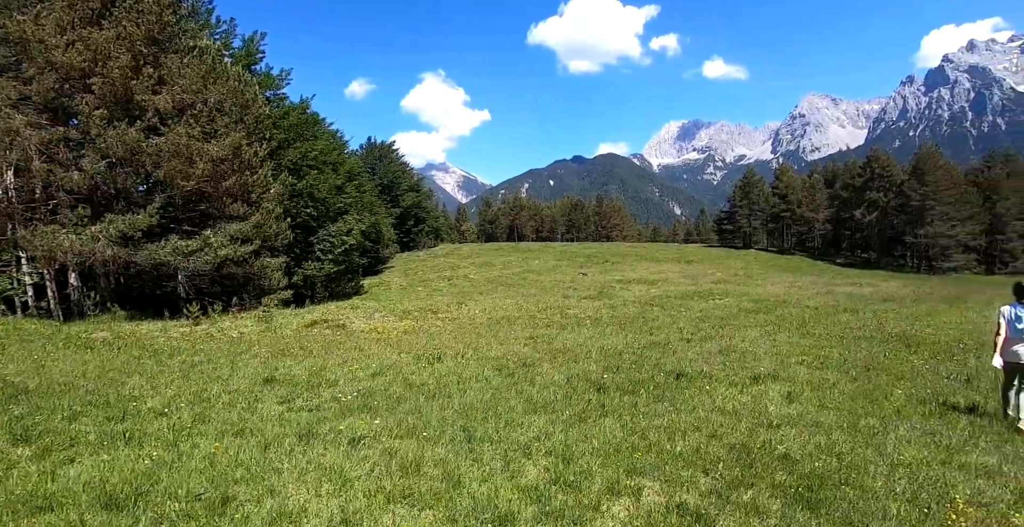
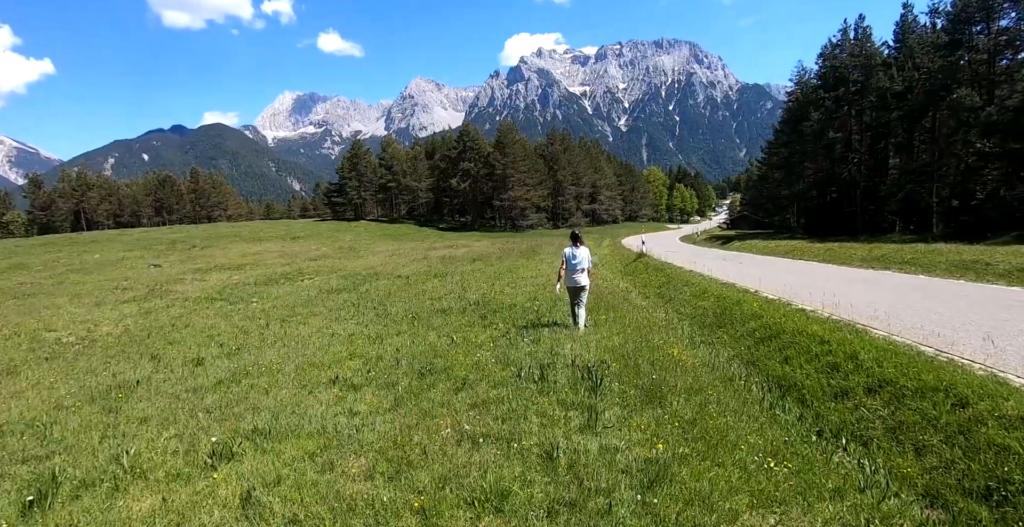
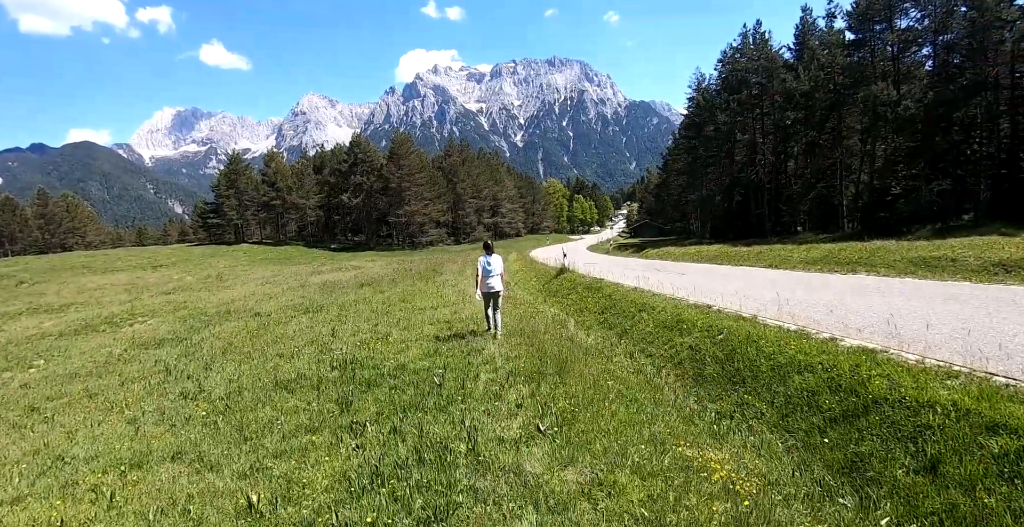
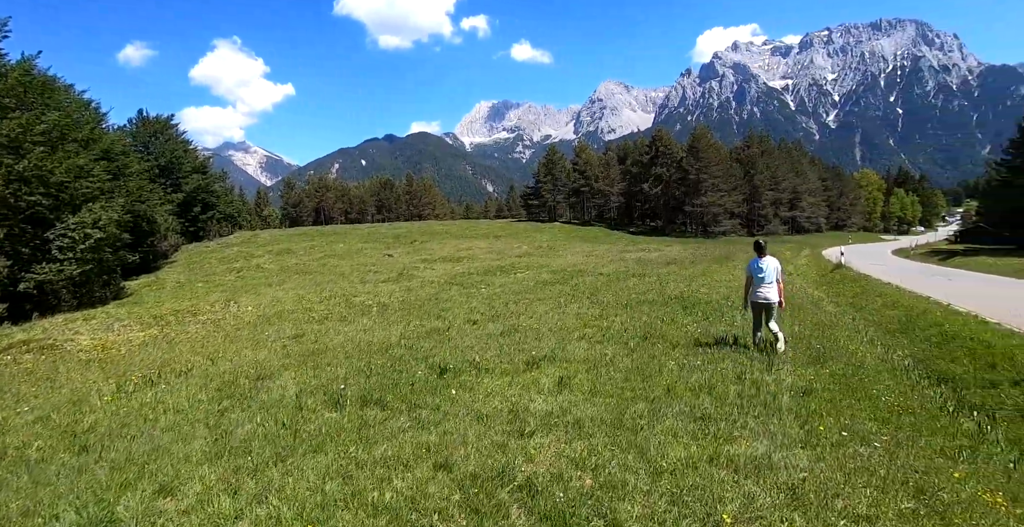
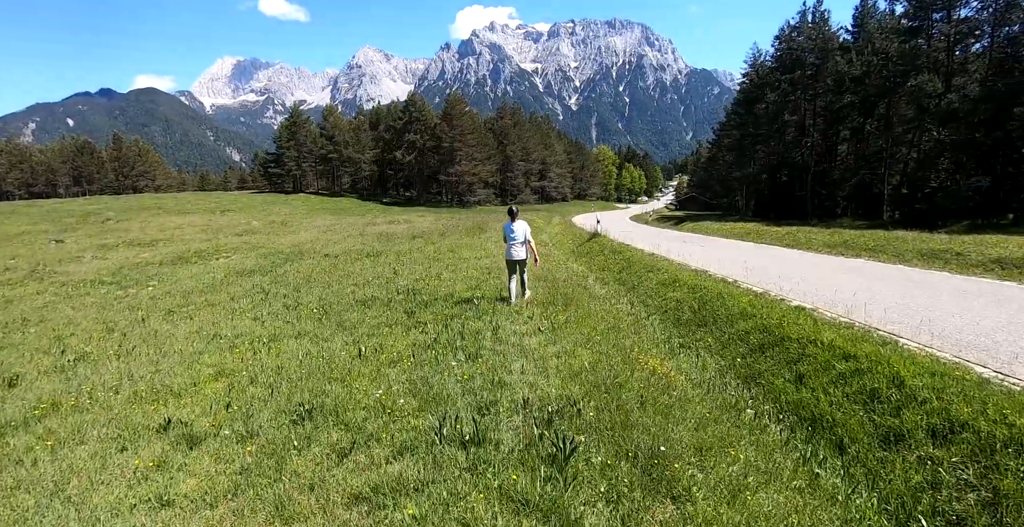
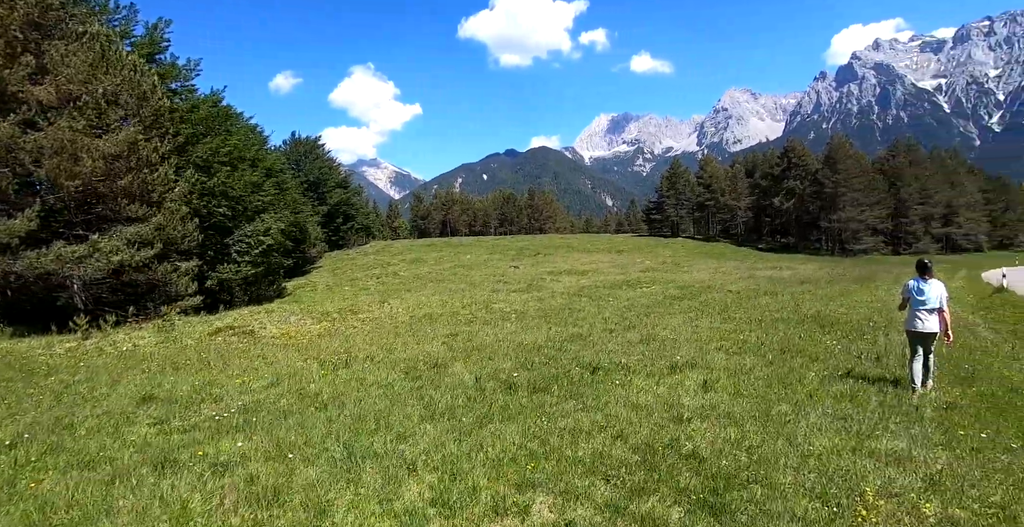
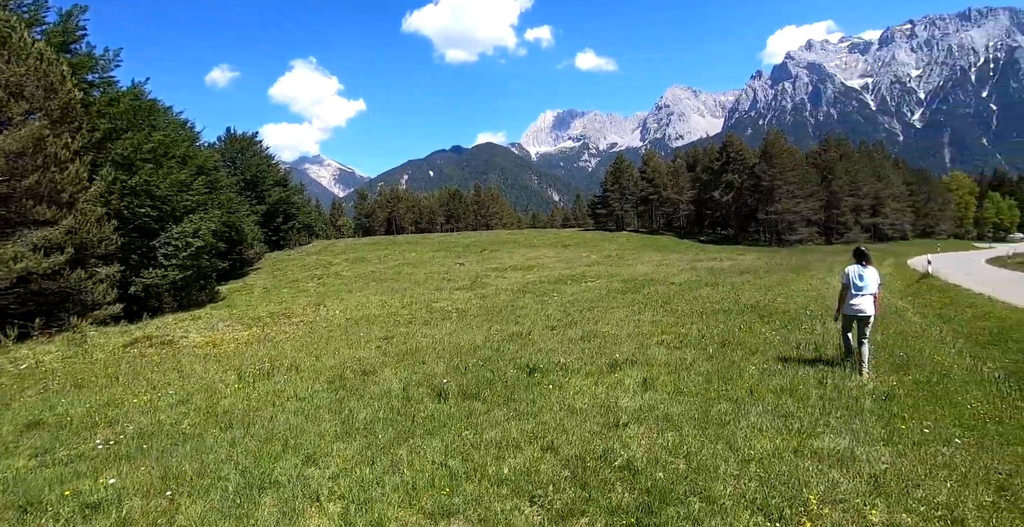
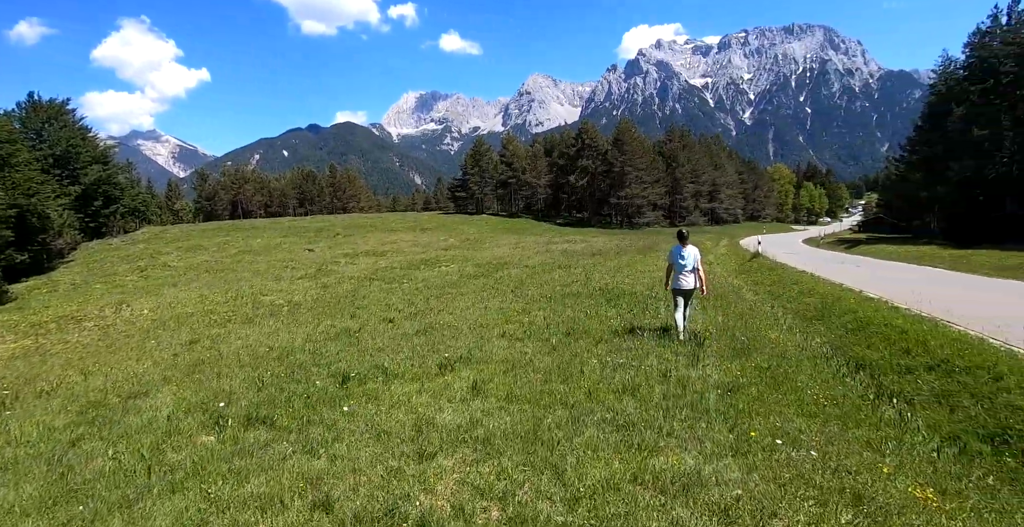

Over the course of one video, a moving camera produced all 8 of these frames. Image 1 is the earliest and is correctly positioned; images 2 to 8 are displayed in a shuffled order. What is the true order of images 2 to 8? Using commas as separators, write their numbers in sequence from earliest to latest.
6, 7, 4, 8, 2, 5, 3
